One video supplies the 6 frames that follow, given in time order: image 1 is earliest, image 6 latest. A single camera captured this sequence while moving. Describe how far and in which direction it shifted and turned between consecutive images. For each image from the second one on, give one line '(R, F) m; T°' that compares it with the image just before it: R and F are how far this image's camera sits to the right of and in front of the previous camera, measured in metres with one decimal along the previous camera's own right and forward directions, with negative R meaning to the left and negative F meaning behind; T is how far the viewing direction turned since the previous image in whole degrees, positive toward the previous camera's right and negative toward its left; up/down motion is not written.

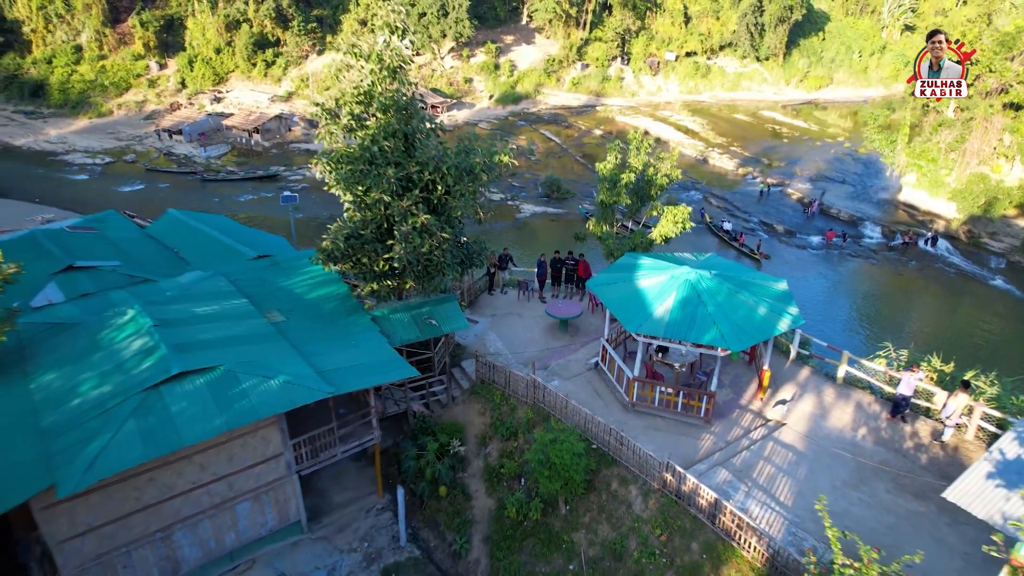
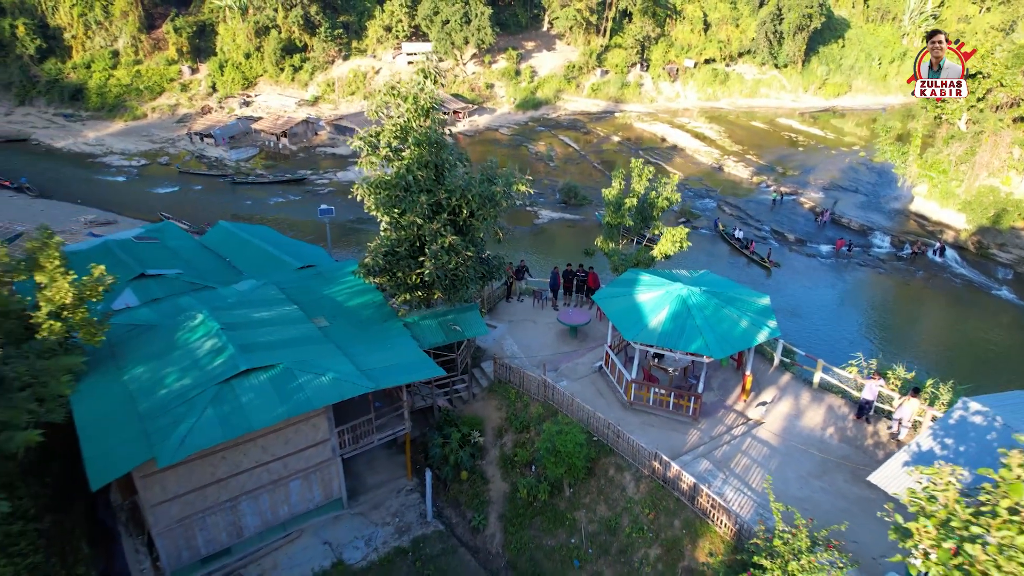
(+0.1, -1.6) m; -2°
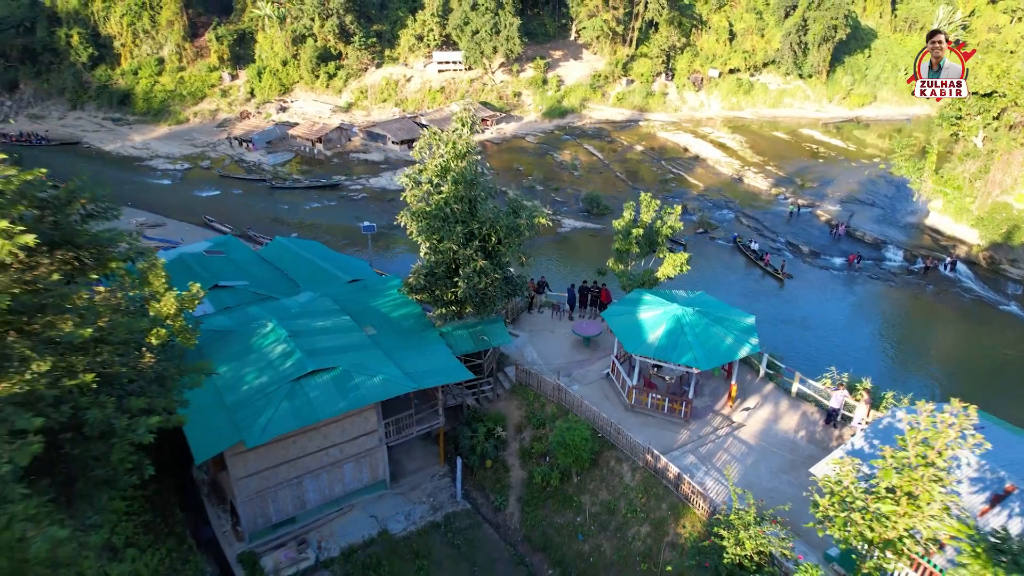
(+0.1, -2.2) m; -2°
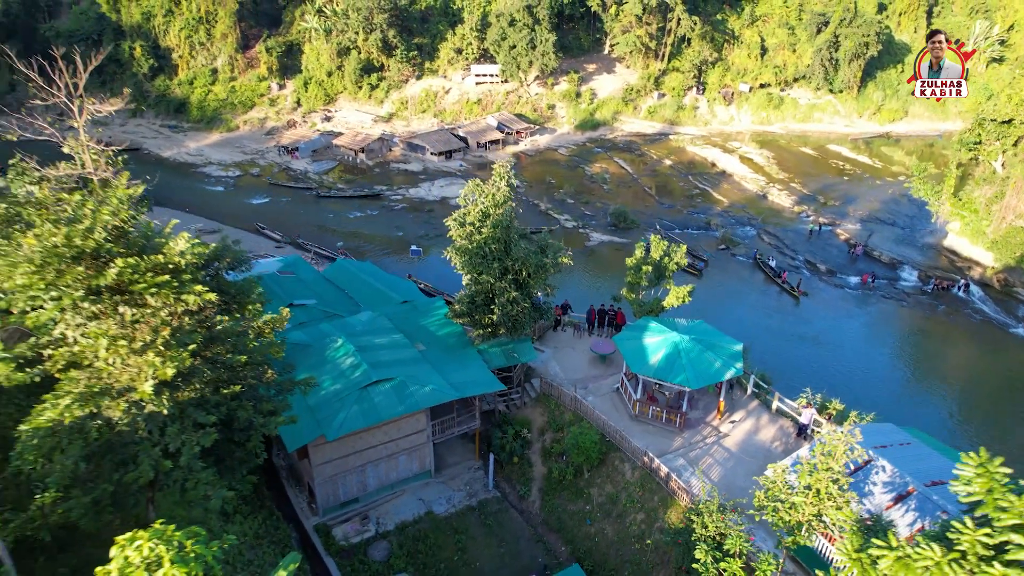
(+0.1, -3.1) m; -3°
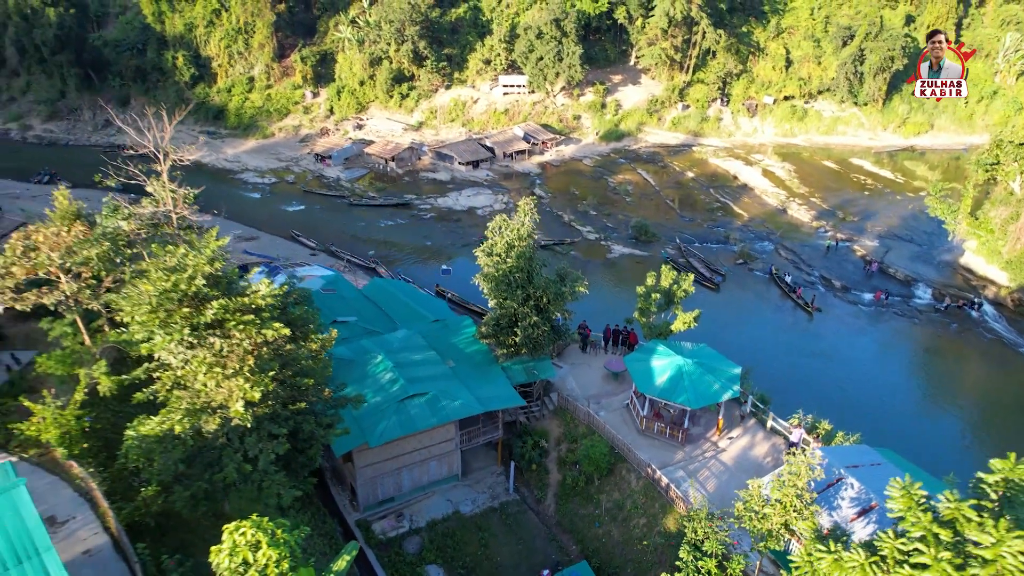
(+0.1, -2.1) m; -2°
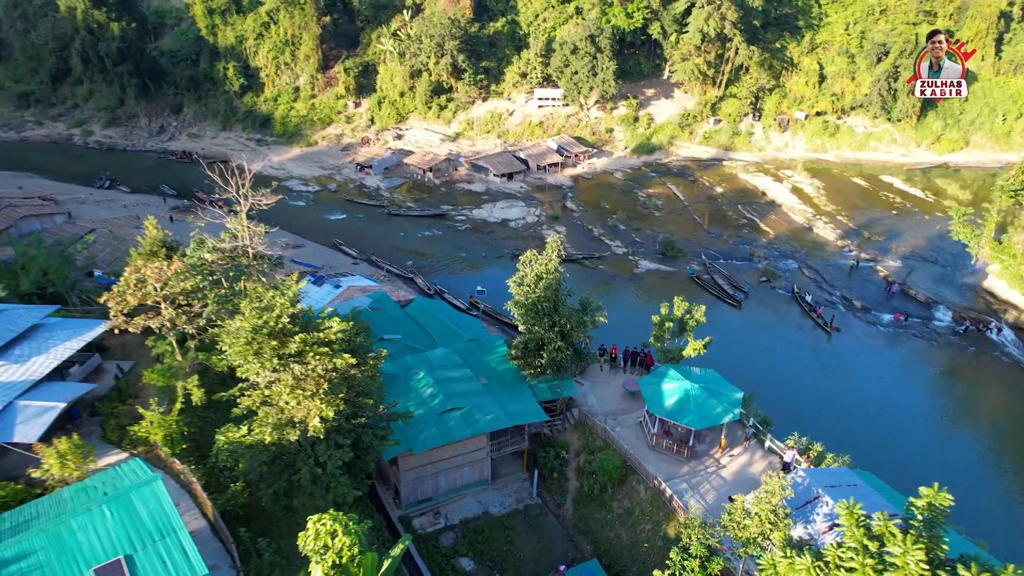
(+0.1, -2.6) m; -3°
